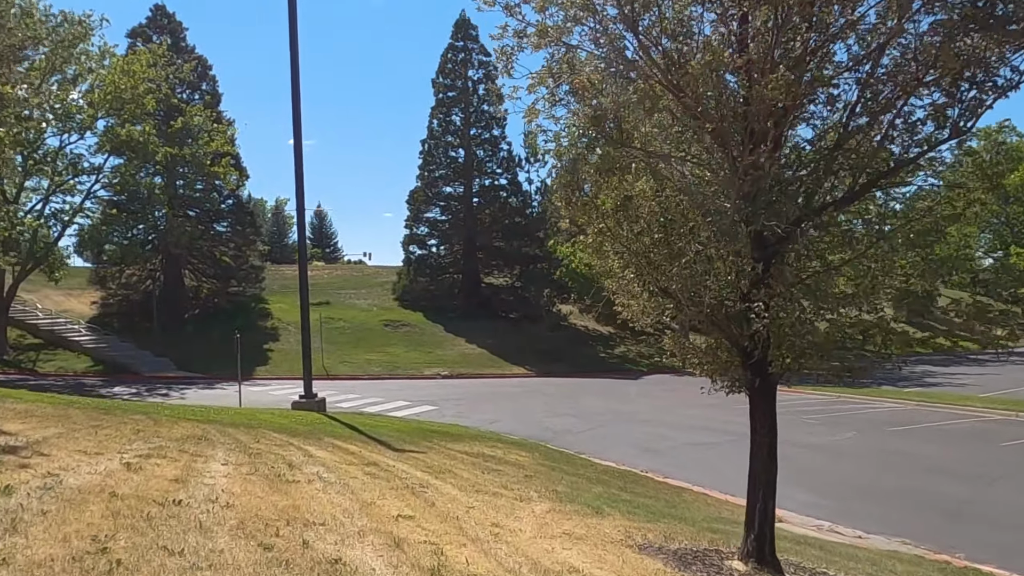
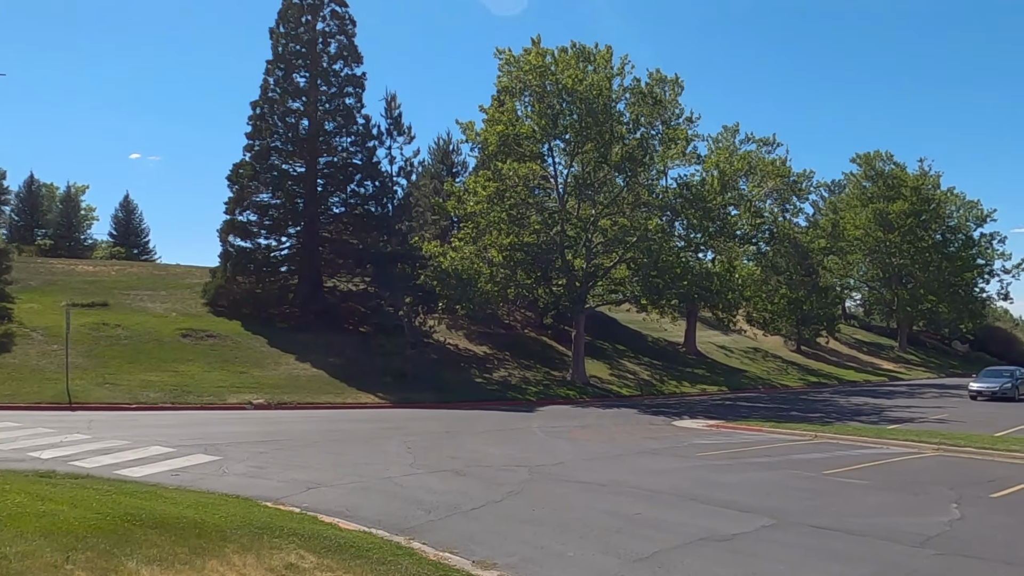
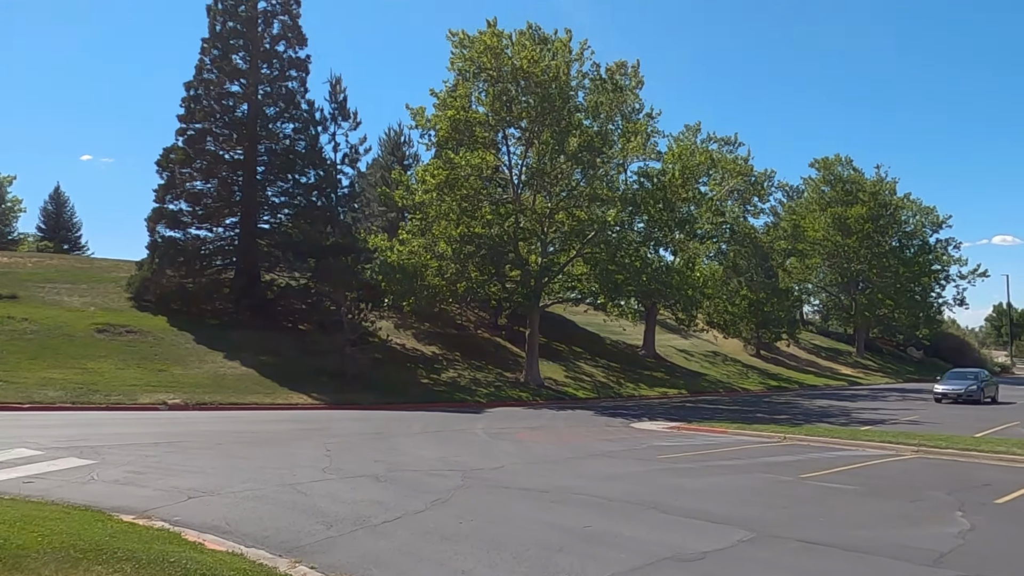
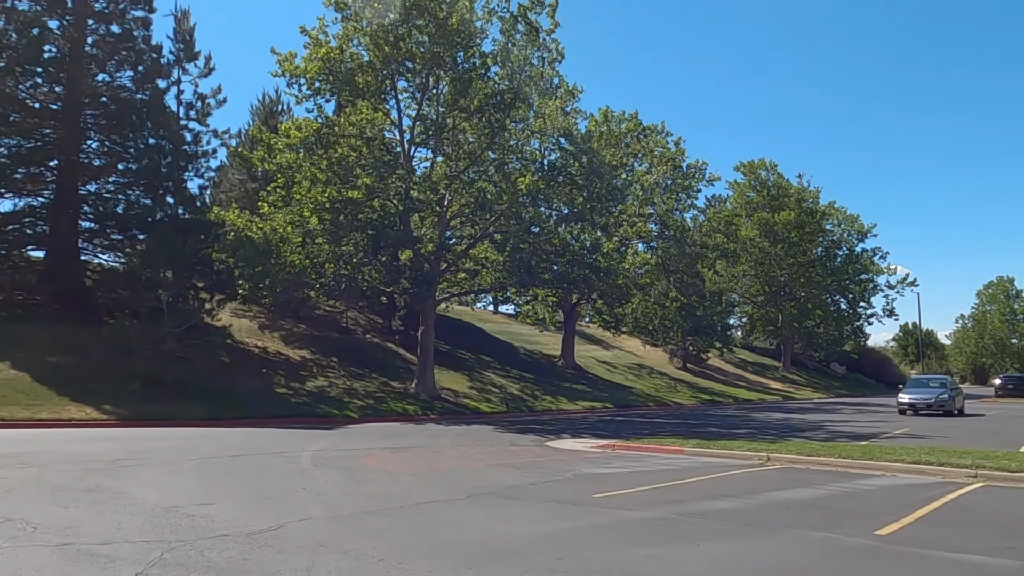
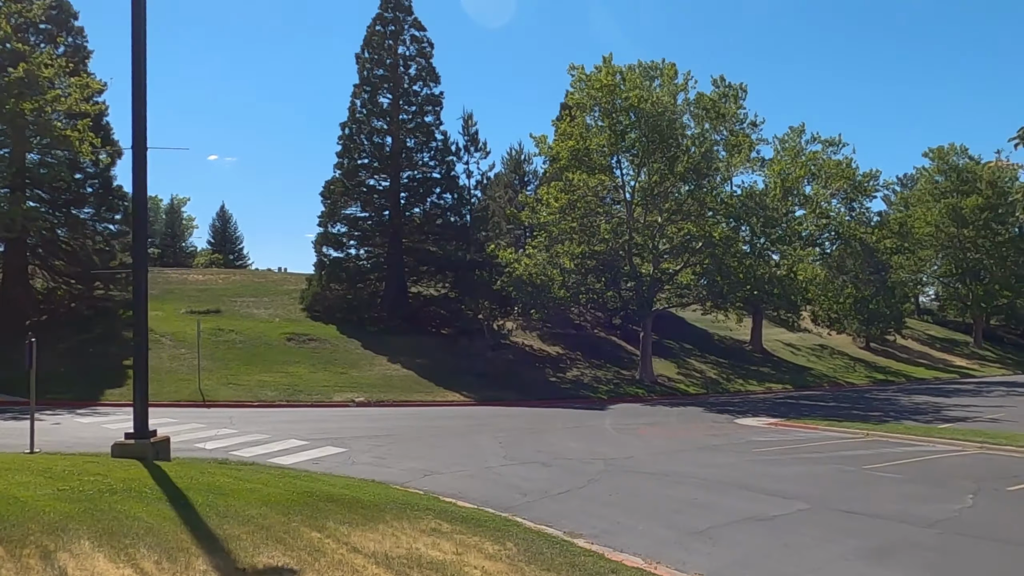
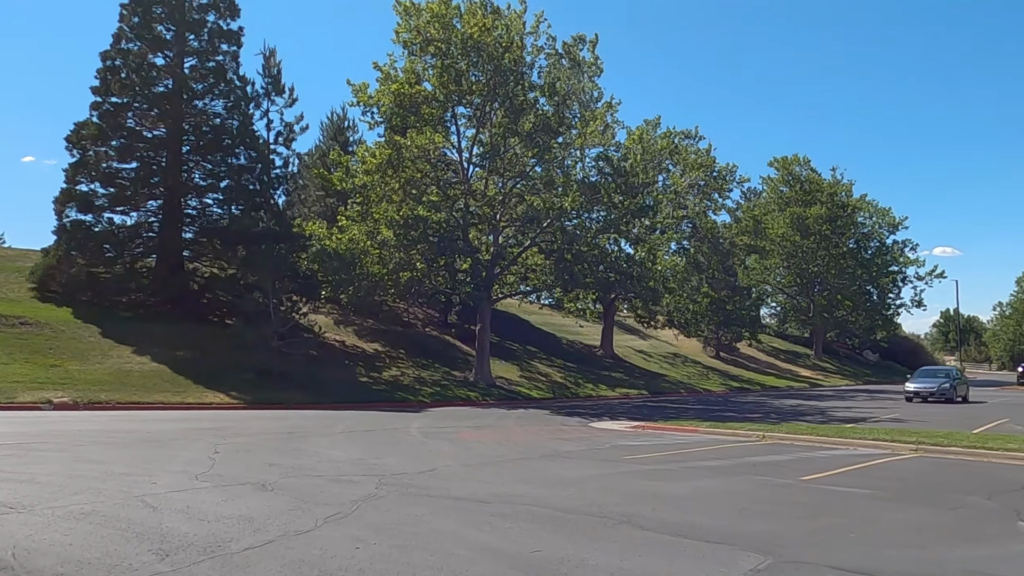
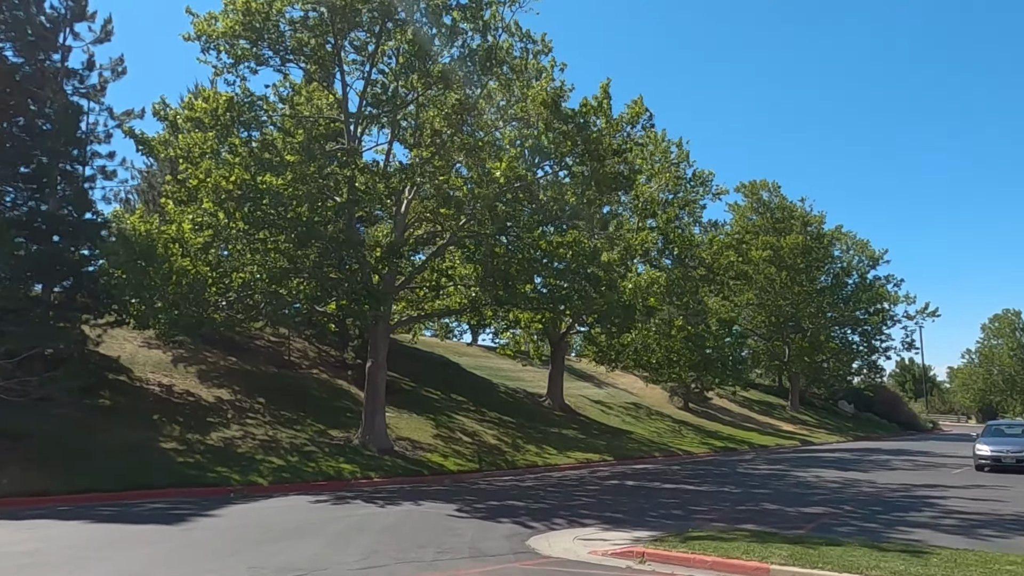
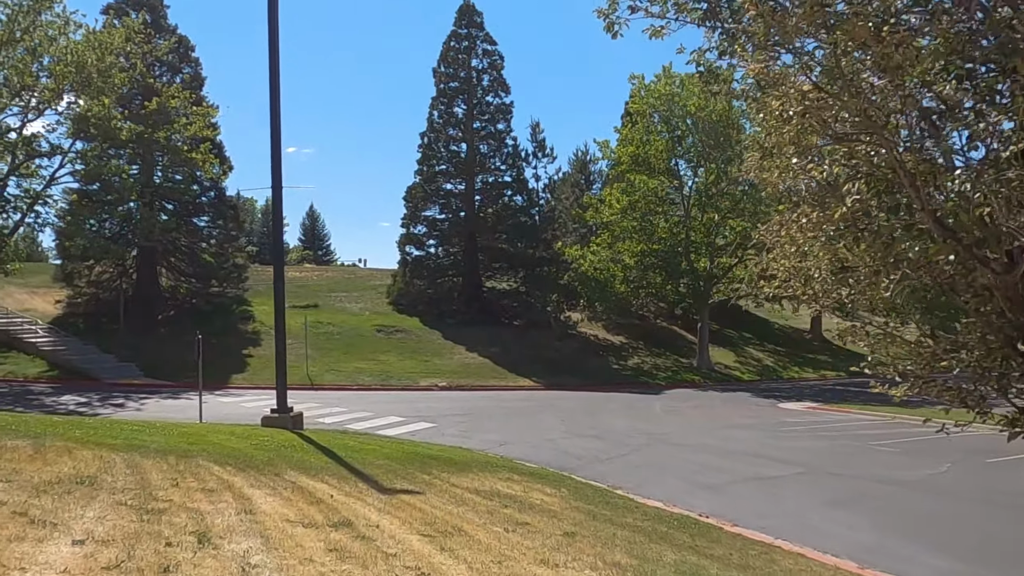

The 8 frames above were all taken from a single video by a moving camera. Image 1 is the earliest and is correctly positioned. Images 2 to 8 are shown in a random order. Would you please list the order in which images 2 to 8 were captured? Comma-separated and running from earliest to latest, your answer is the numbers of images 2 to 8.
8, 5, 2, 3, 6, 4, 7
